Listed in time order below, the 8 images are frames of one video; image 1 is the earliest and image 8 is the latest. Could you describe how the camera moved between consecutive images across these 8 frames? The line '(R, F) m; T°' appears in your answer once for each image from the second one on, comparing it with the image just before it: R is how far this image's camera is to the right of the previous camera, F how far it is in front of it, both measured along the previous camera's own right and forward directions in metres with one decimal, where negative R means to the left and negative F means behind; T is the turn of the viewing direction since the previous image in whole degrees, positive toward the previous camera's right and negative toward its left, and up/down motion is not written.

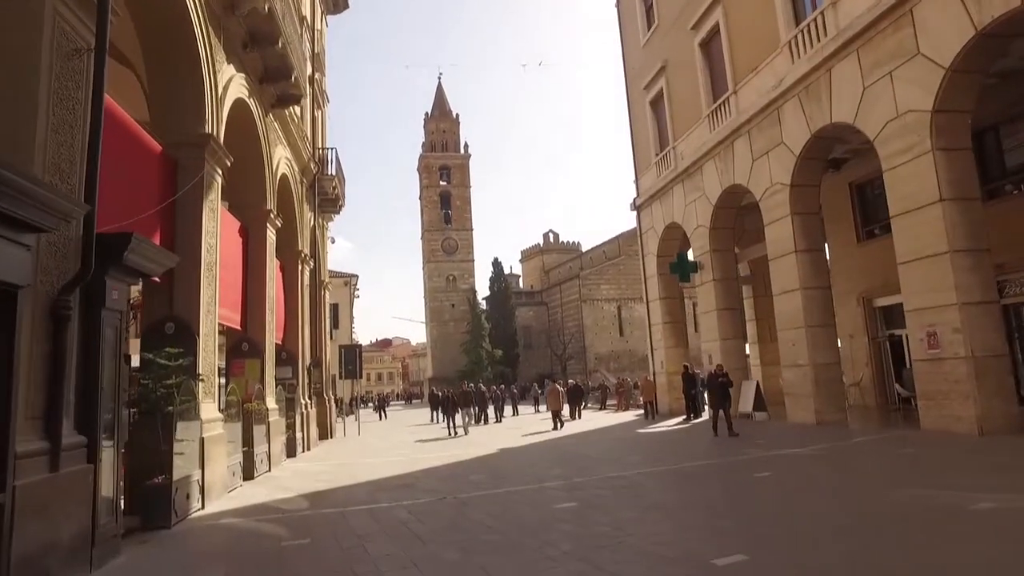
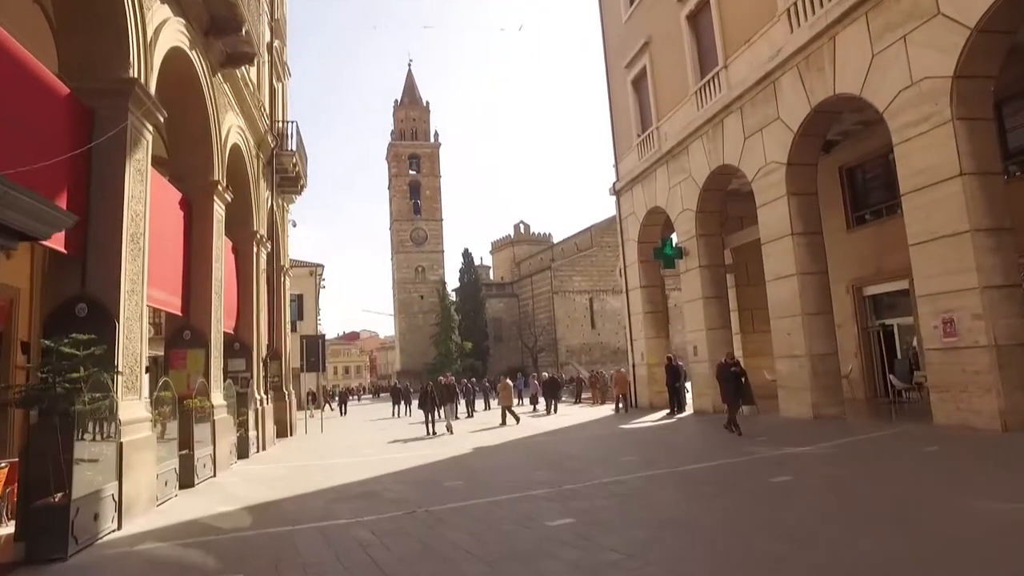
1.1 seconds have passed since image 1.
(-0.2, +1.2) m; +3°
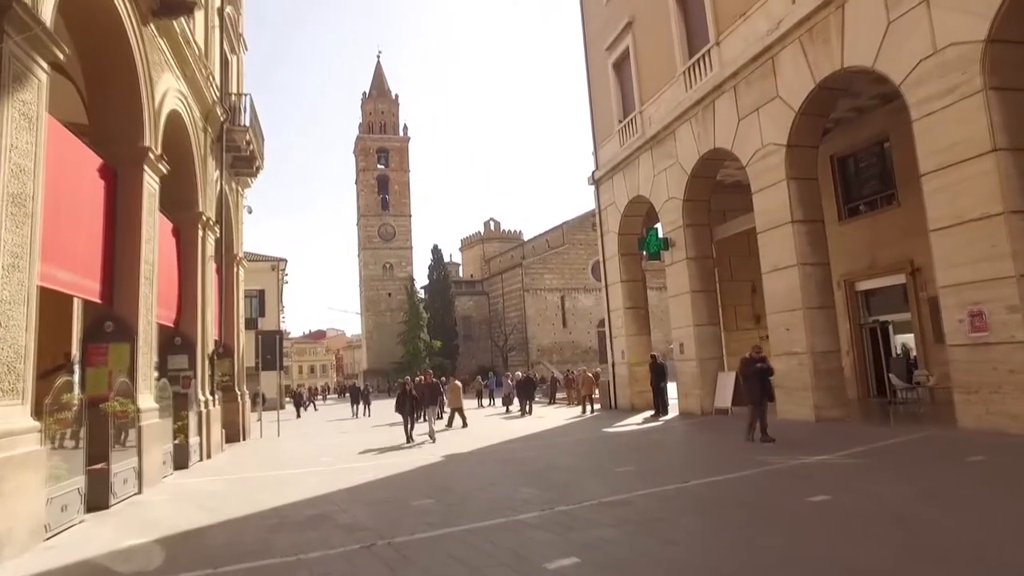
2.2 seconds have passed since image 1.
(-0.1, +1.3) m; +3°
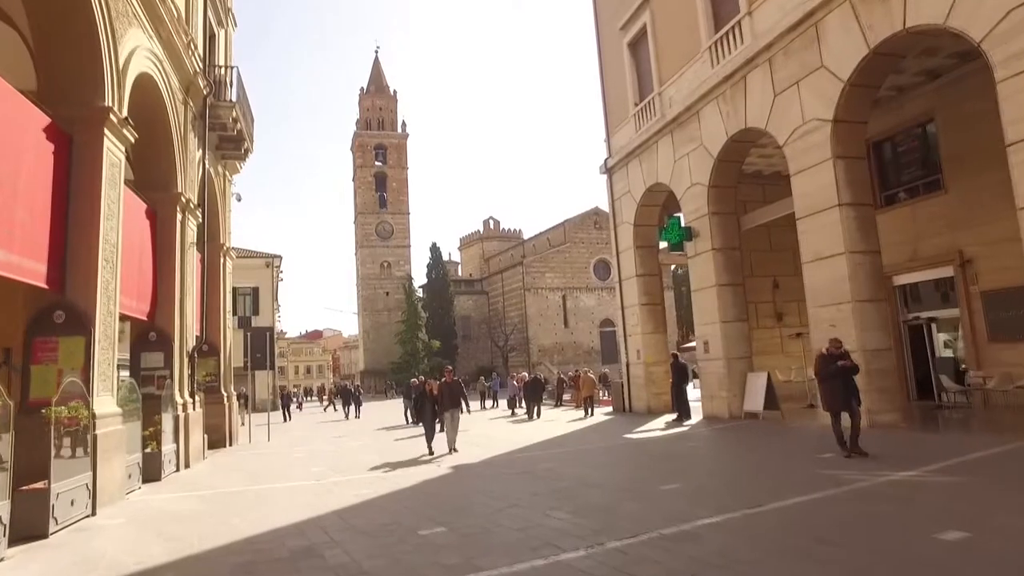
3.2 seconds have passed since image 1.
(-0.3, +1.3) m; 0°
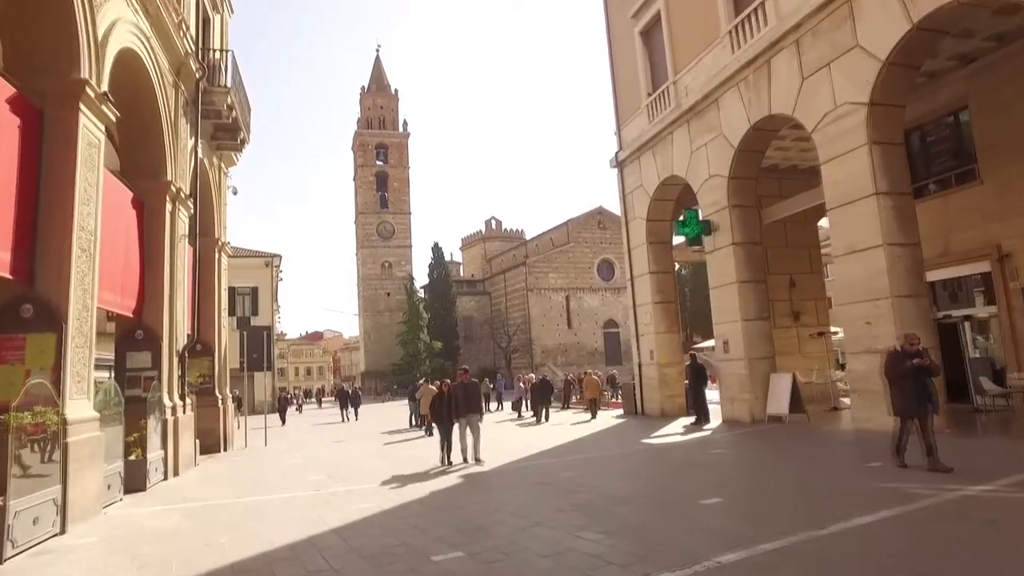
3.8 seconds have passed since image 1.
(-0.2, +0.8) m; 0°
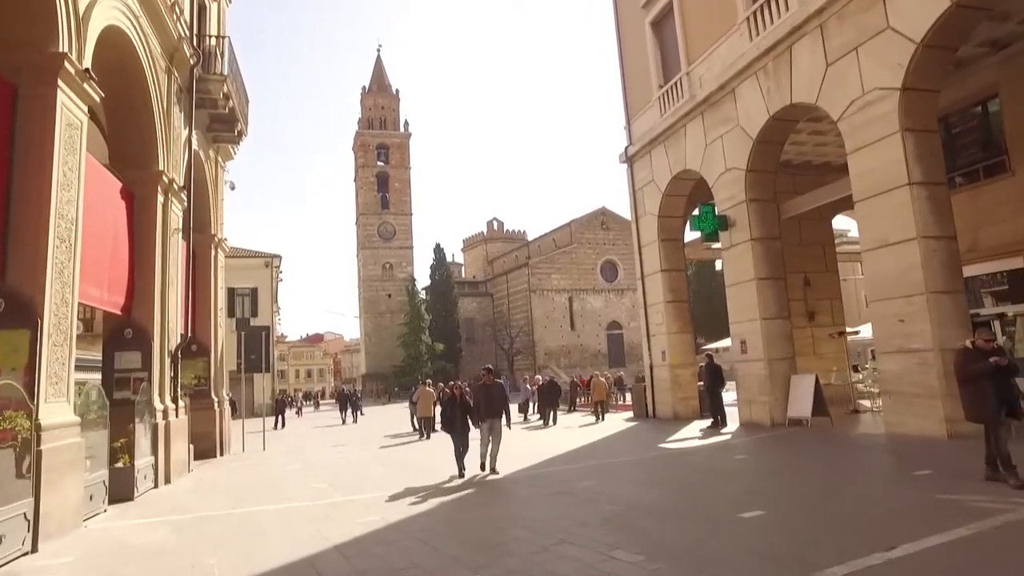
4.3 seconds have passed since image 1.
(-0.2, +0.6) m; 0°
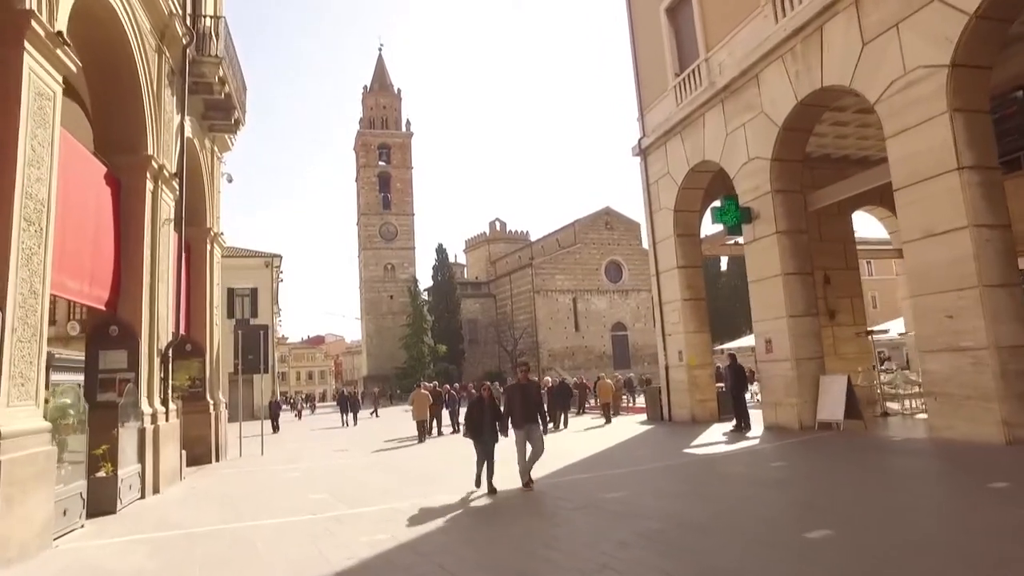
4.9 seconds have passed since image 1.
(-0.2, +0.8) m; 0°
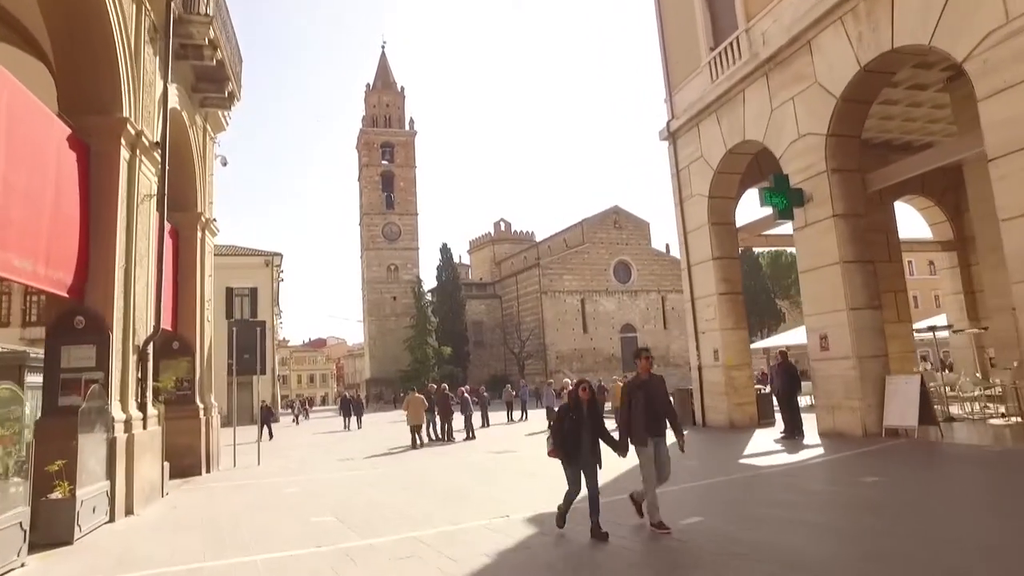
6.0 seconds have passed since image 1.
(-0.4, +1.4) m; 0°
